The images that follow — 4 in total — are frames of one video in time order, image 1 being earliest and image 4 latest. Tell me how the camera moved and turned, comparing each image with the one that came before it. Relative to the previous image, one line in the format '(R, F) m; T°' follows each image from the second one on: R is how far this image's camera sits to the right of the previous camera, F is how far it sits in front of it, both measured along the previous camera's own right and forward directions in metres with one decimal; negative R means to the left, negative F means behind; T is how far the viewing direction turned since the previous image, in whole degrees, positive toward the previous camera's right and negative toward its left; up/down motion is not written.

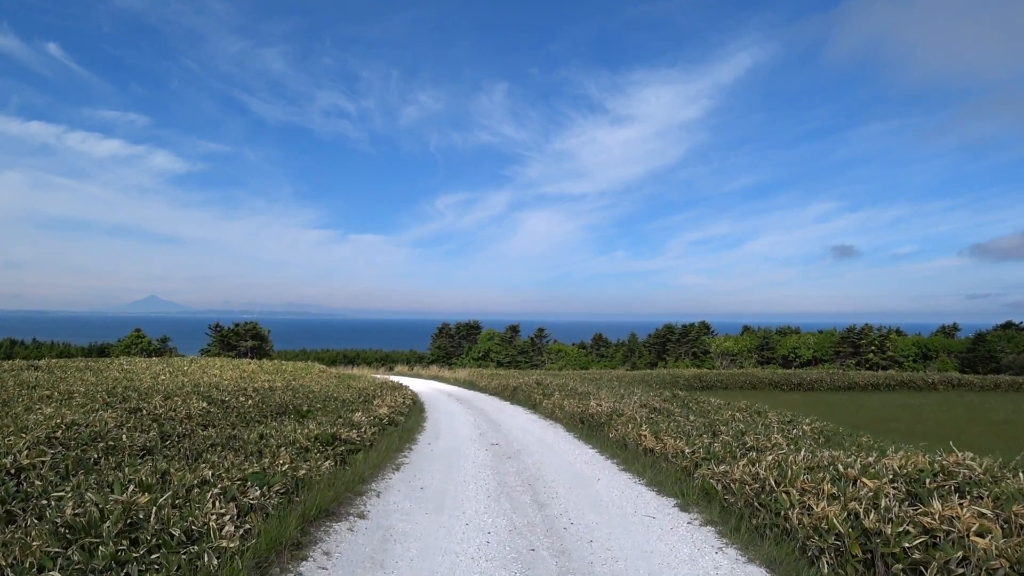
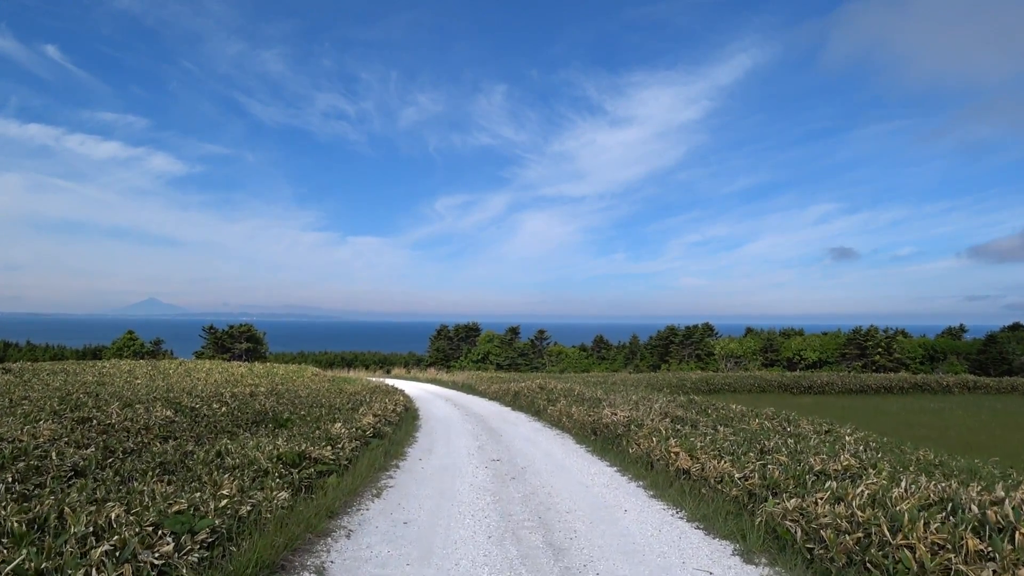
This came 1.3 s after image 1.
(-0.1, +1.4) m; 0°
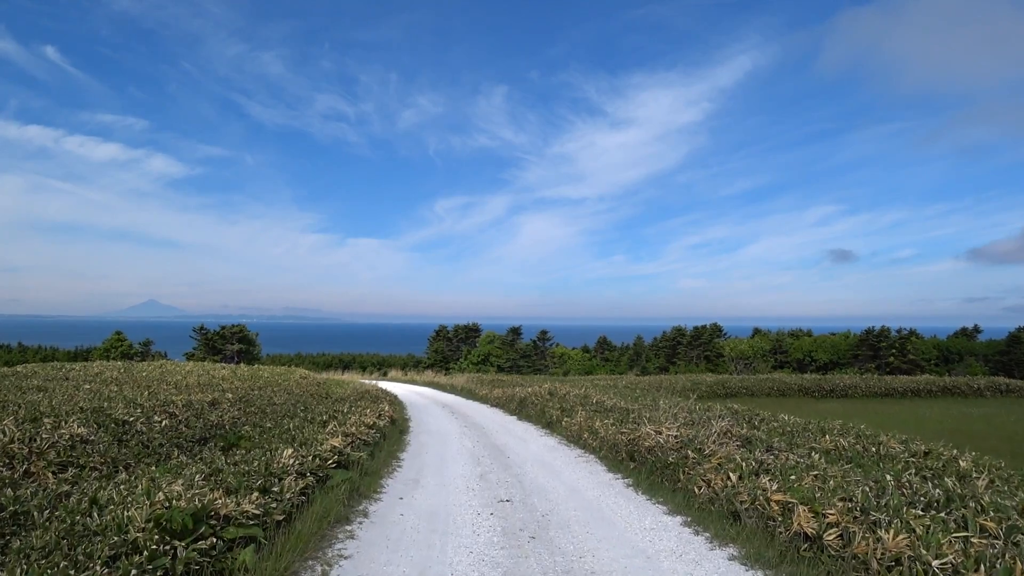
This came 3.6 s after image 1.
(-0.2, +2.4) m; 0°
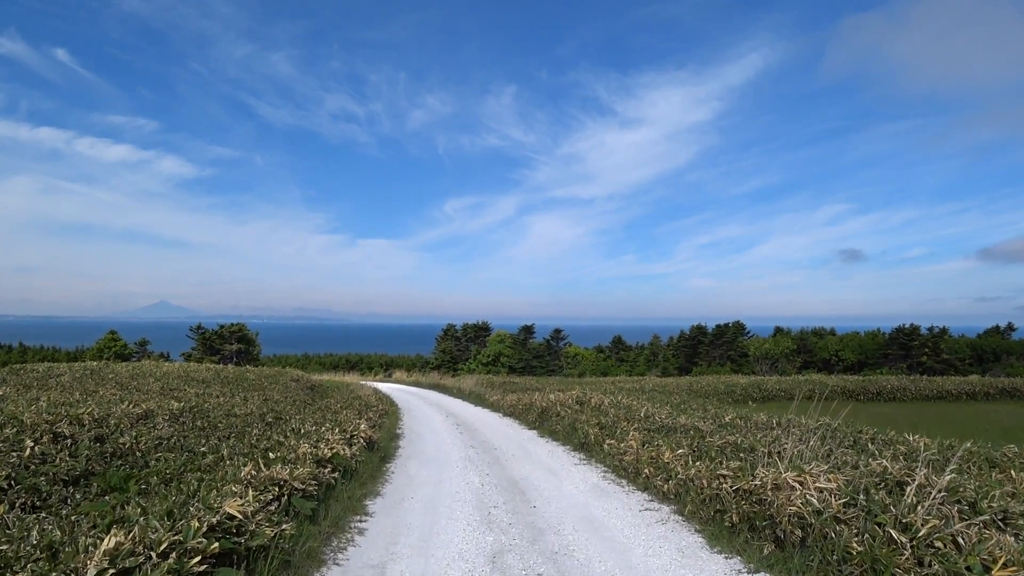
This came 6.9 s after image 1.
(-0.2, +3.2) m; -1°
